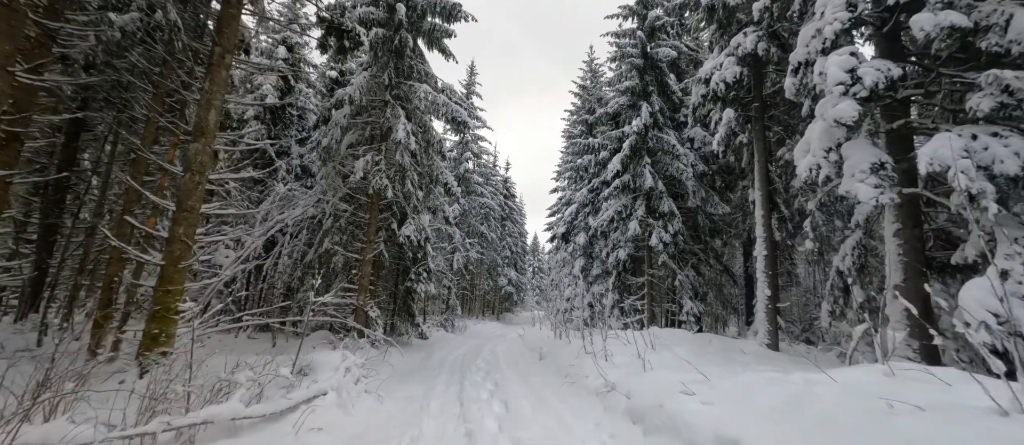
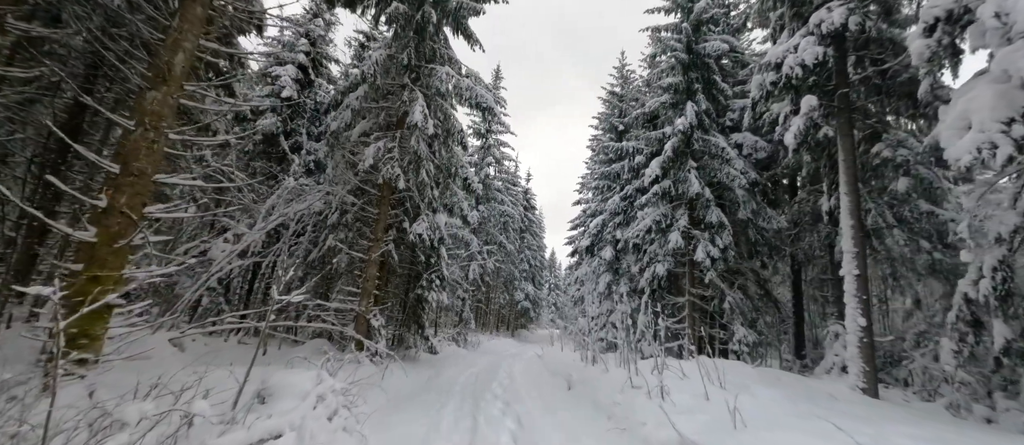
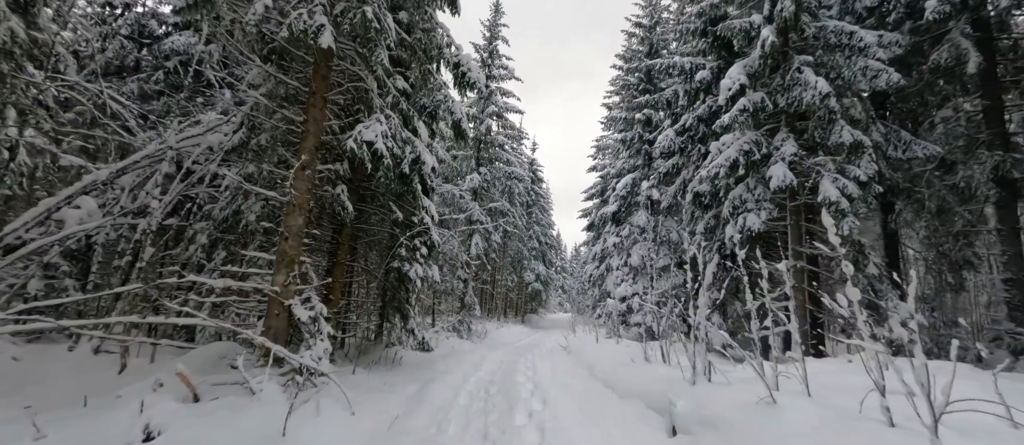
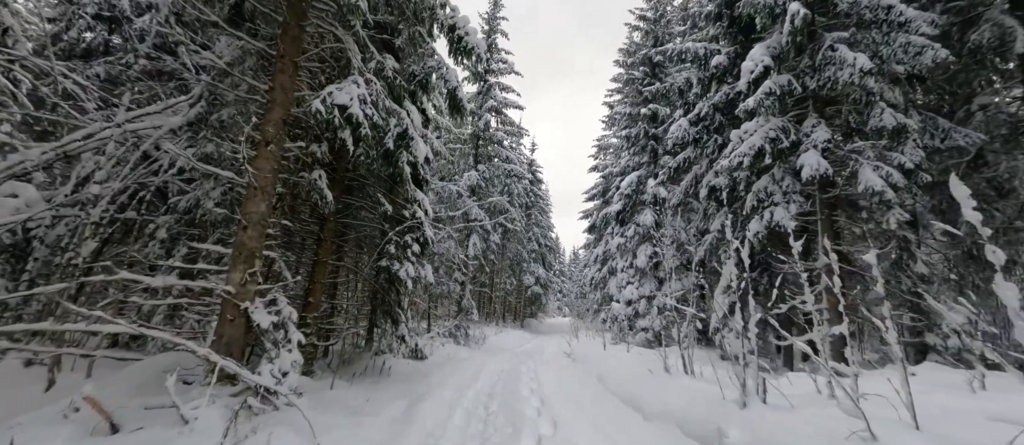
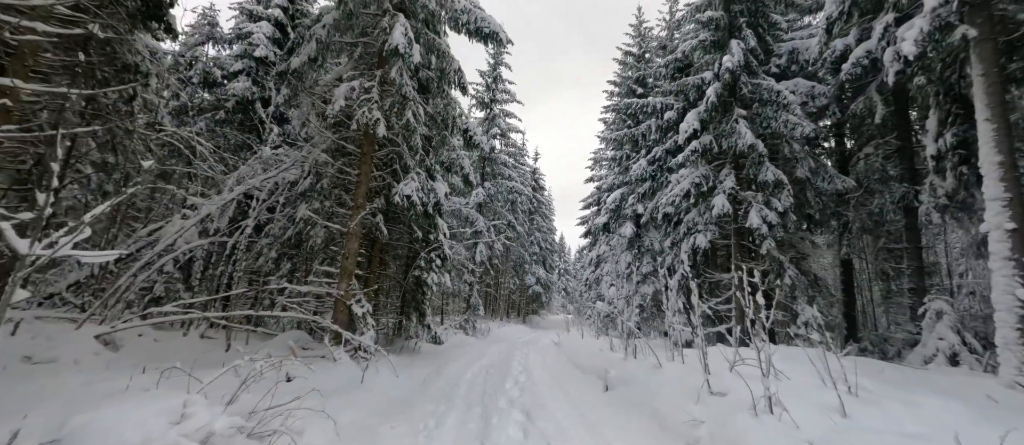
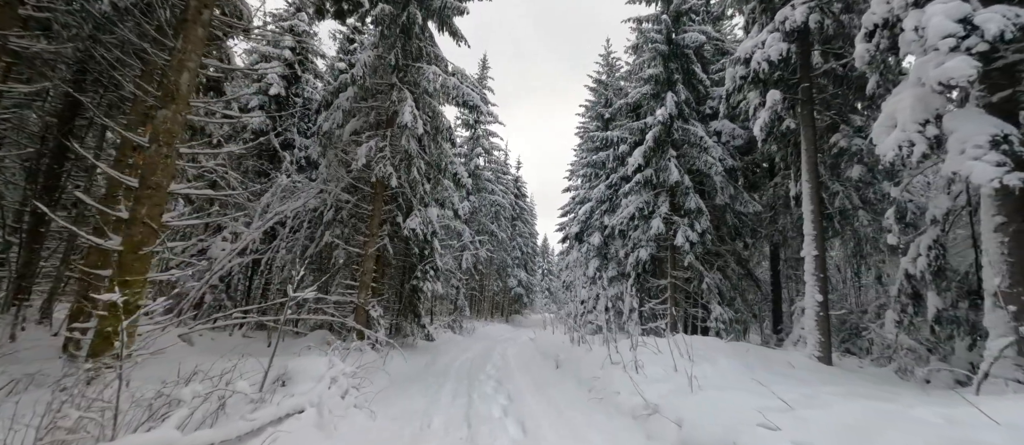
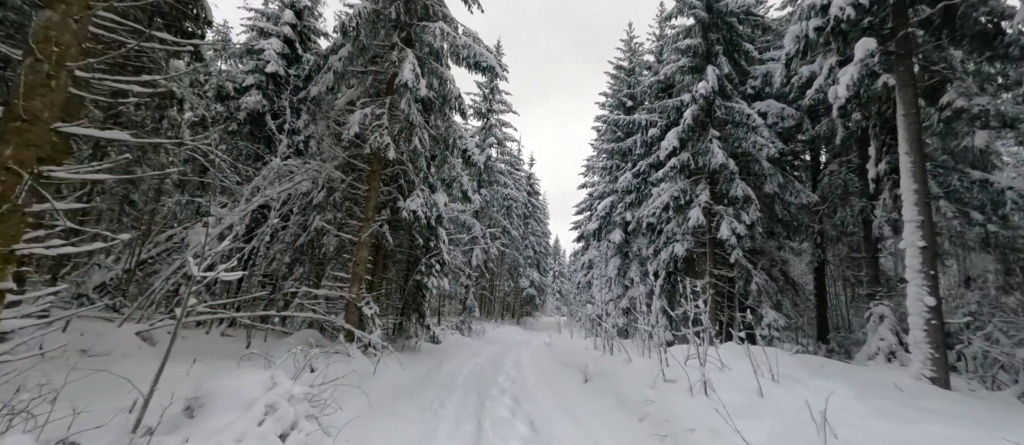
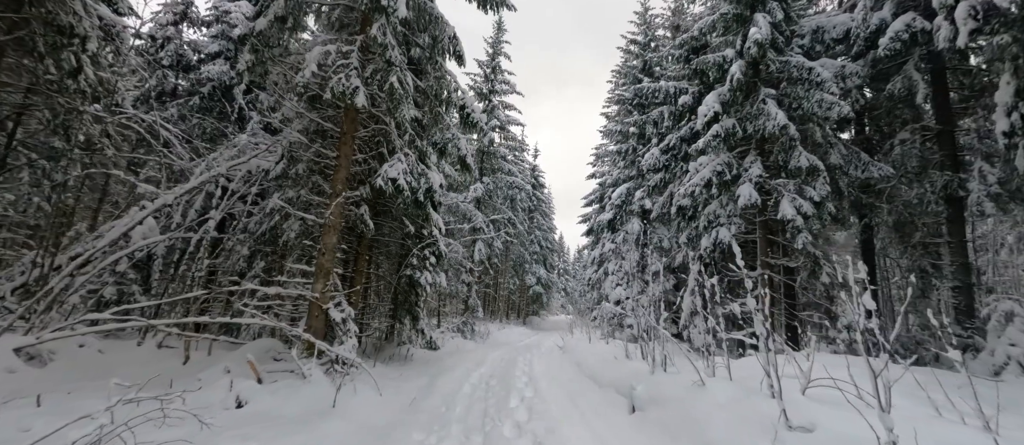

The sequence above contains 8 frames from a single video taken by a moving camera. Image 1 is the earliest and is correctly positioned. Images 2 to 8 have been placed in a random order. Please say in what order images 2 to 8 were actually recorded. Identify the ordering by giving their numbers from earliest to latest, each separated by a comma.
6, 2, 7, 5, 8, 3, 4
